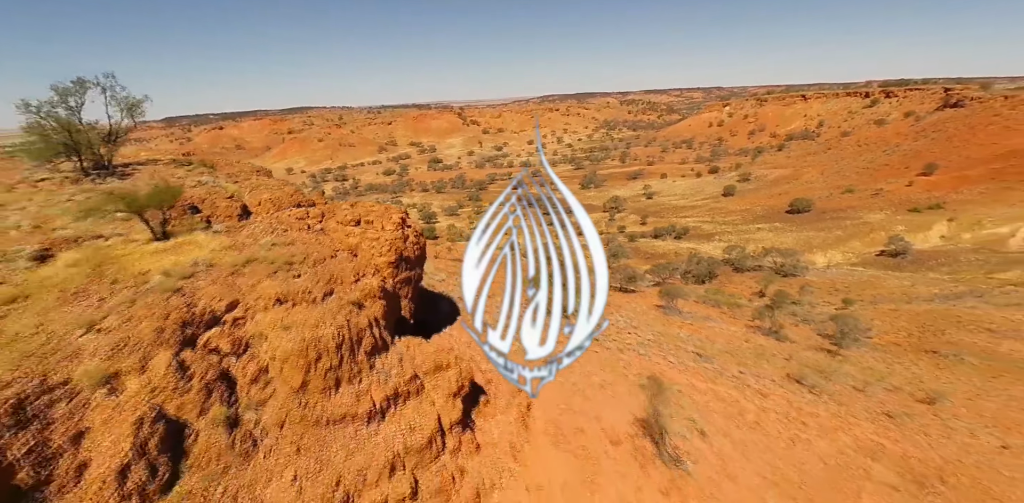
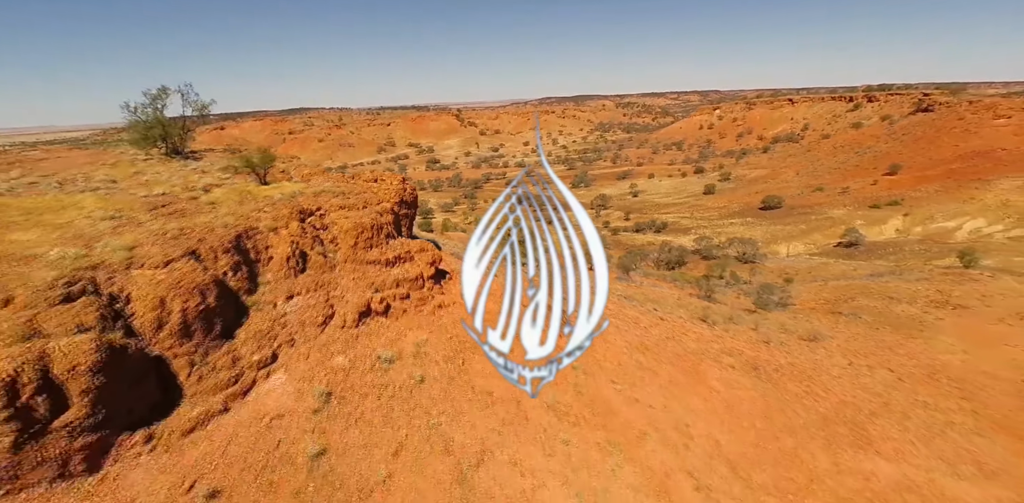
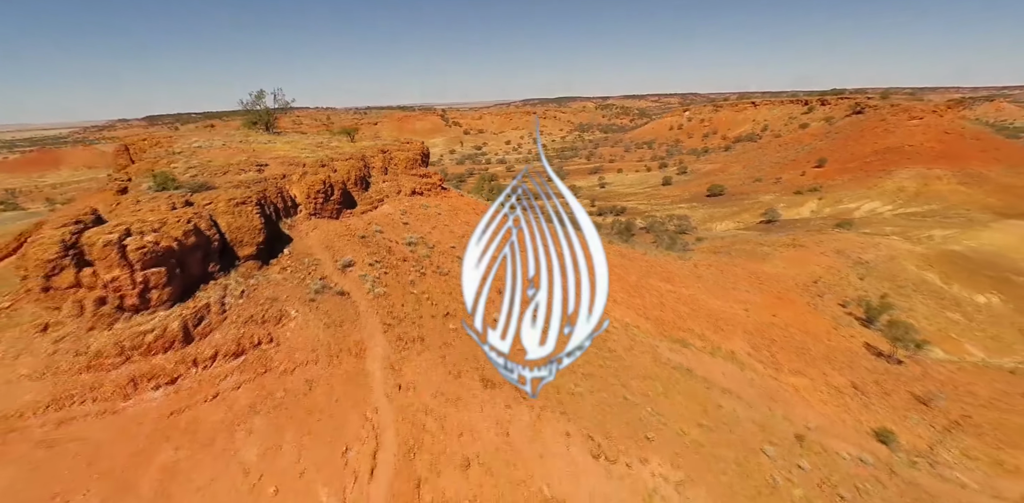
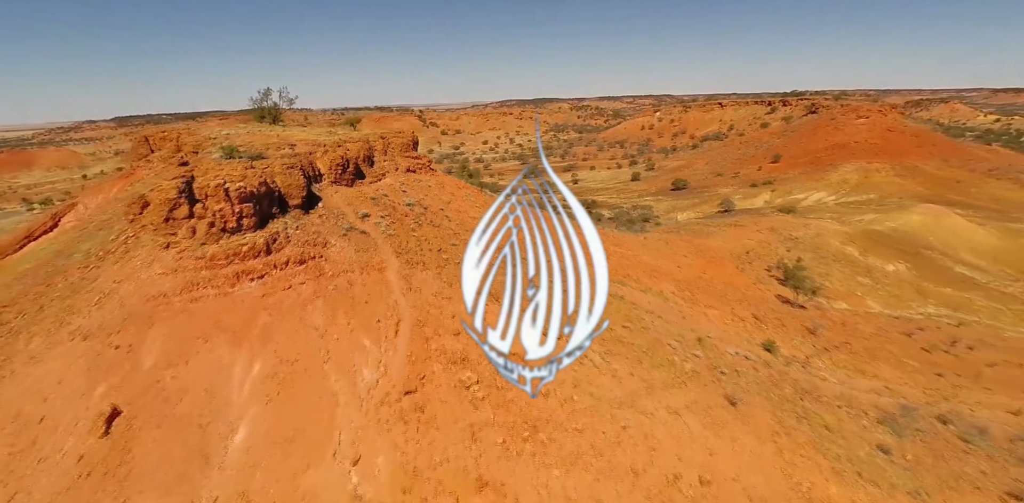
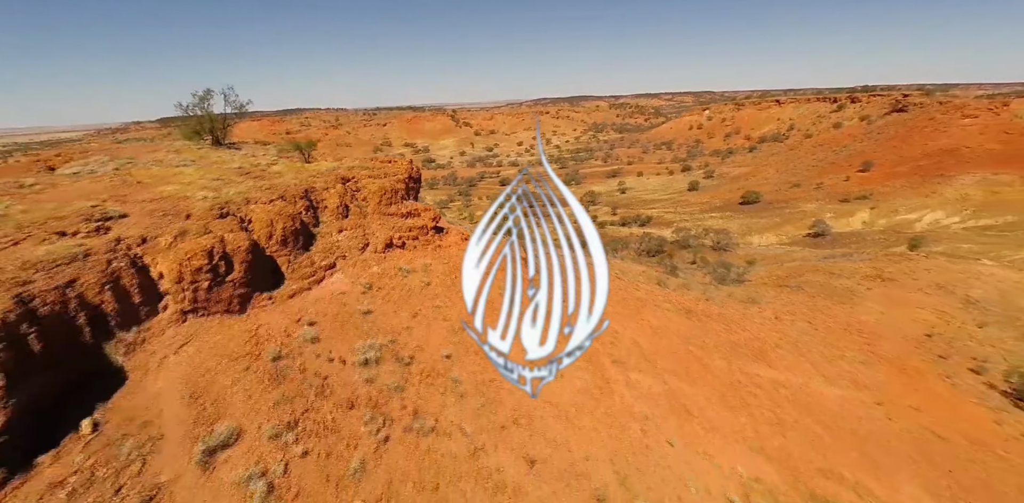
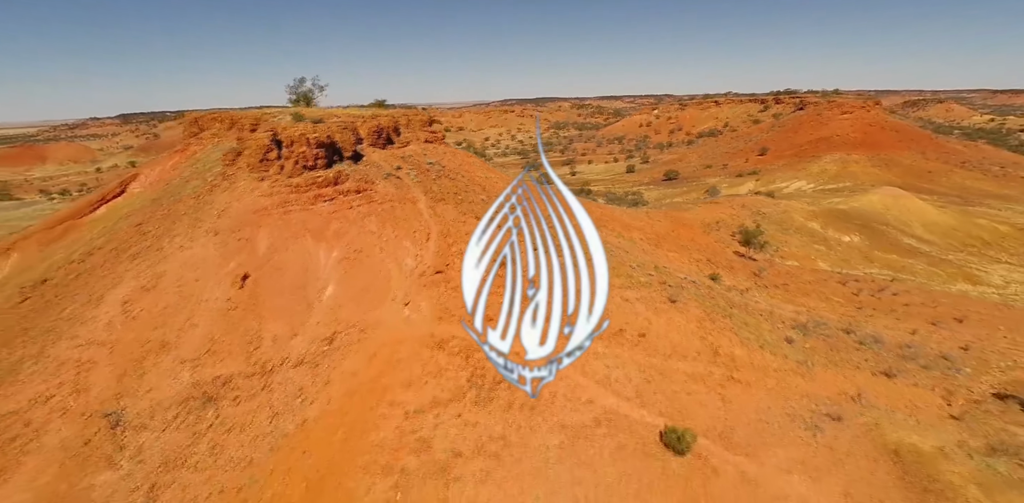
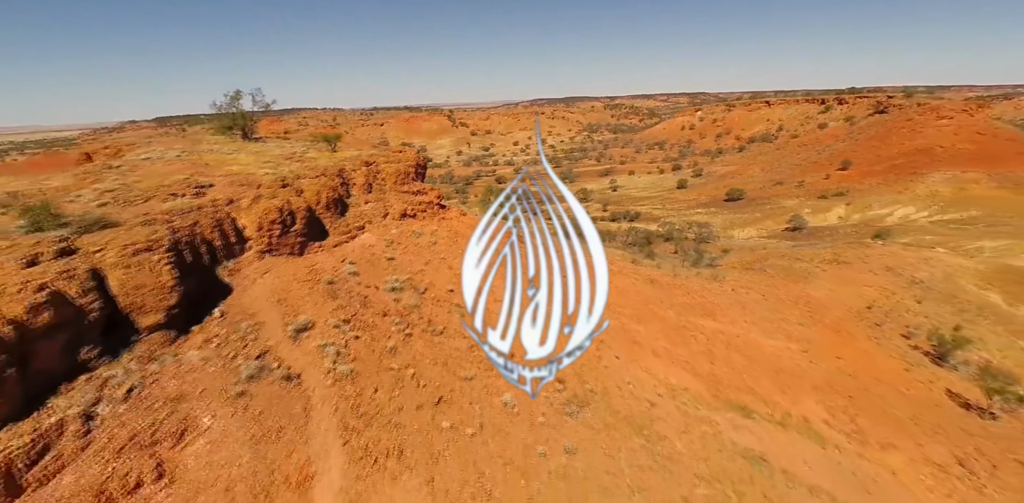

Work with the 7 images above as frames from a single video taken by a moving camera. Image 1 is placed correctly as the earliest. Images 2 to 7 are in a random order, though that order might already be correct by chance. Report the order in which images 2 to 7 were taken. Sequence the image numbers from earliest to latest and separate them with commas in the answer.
2, 5, 7, 3, 4, 6
